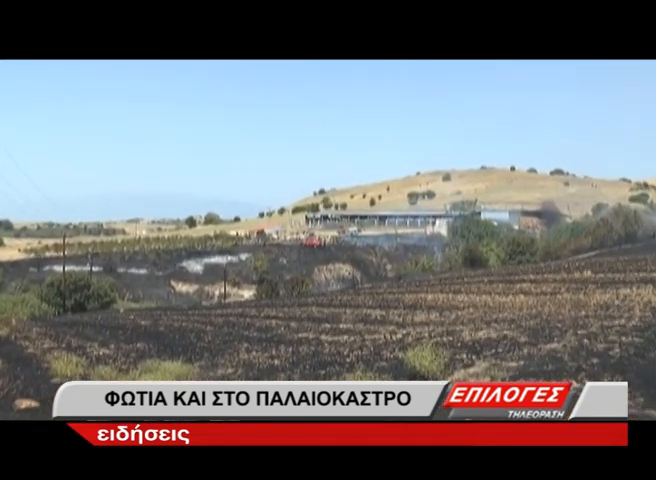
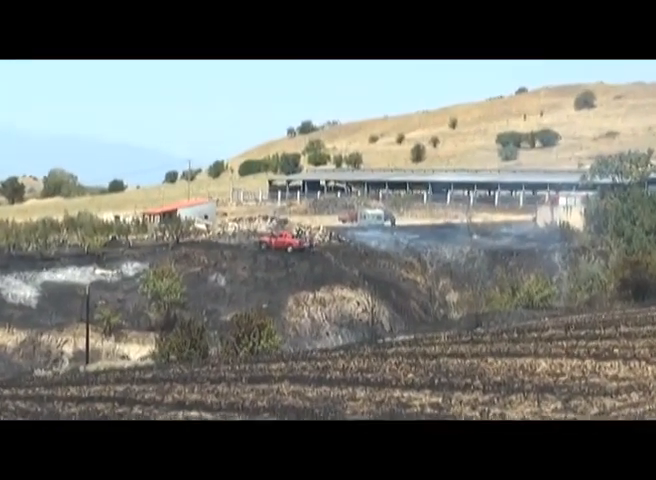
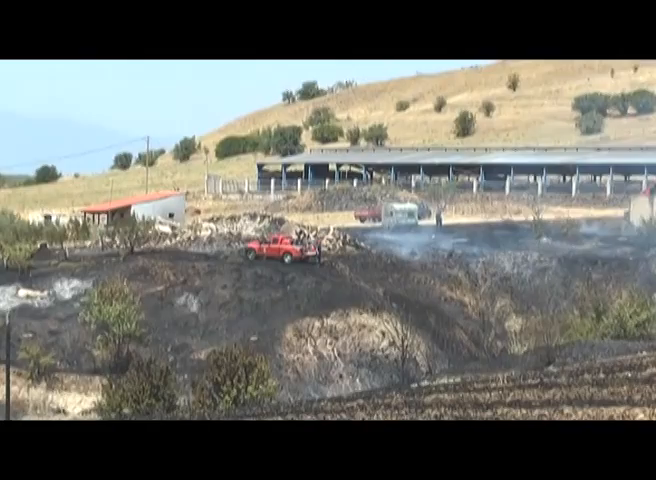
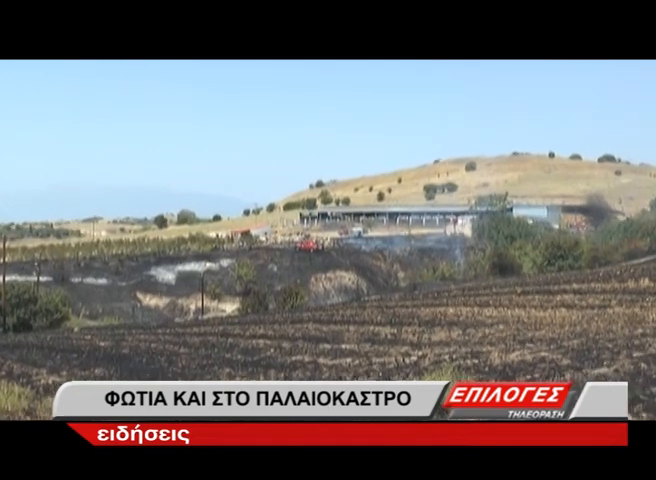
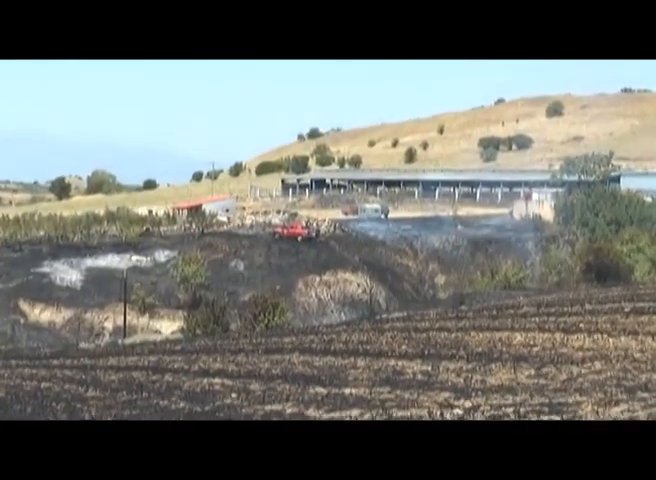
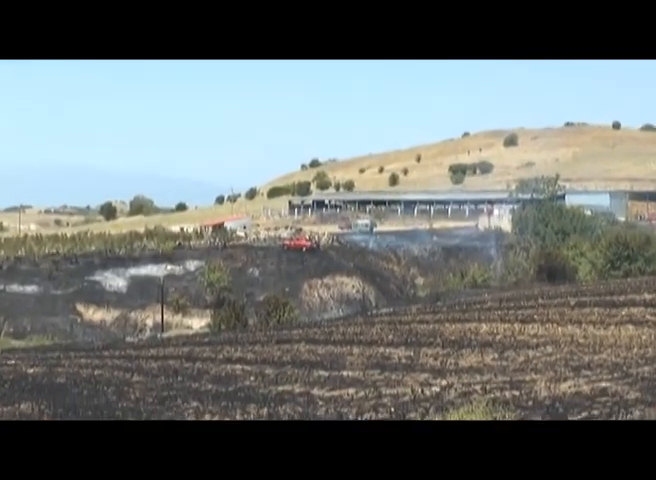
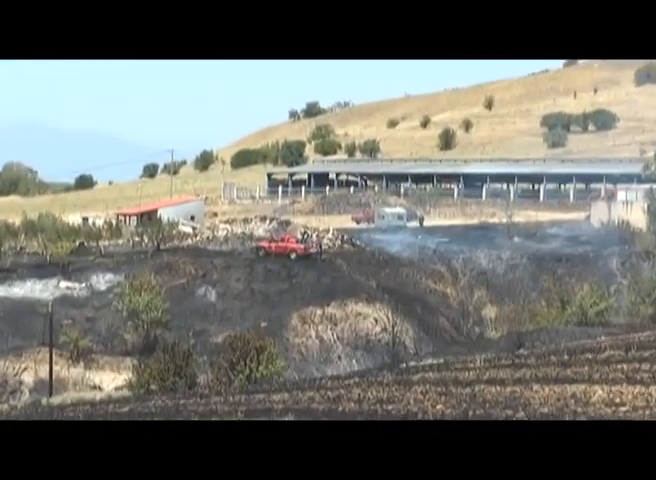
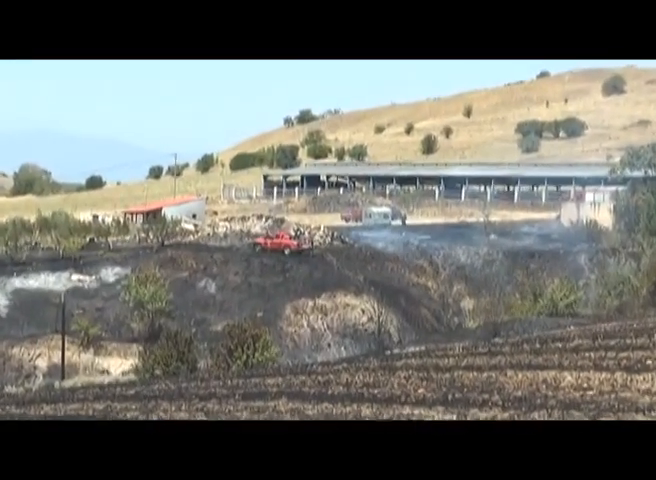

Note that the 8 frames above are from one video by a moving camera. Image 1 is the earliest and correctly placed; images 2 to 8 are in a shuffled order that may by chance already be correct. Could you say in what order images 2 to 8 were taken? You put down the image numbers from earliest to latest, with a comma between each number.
4, 6, 5, 2, 8, 7, 3
